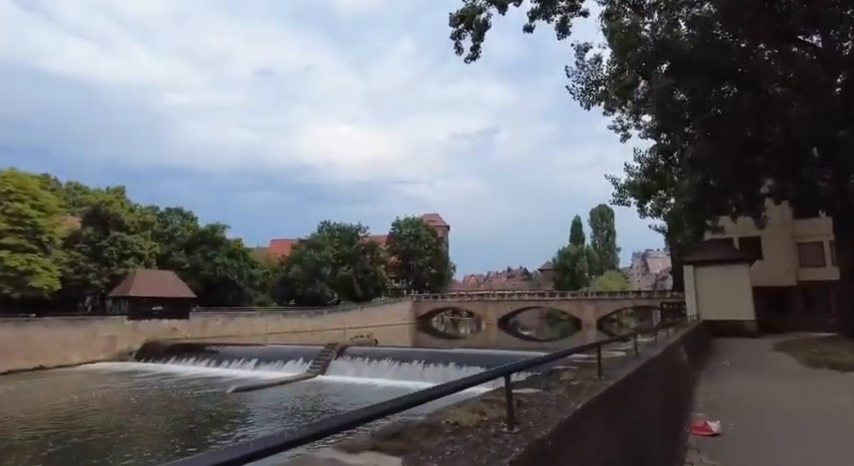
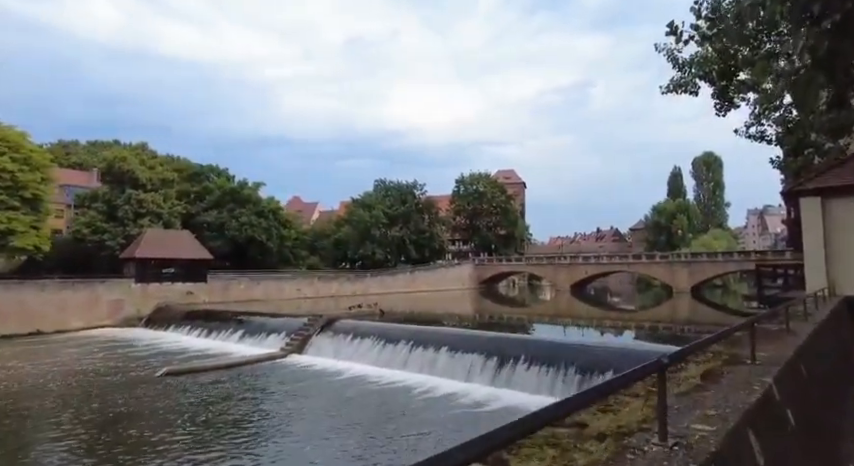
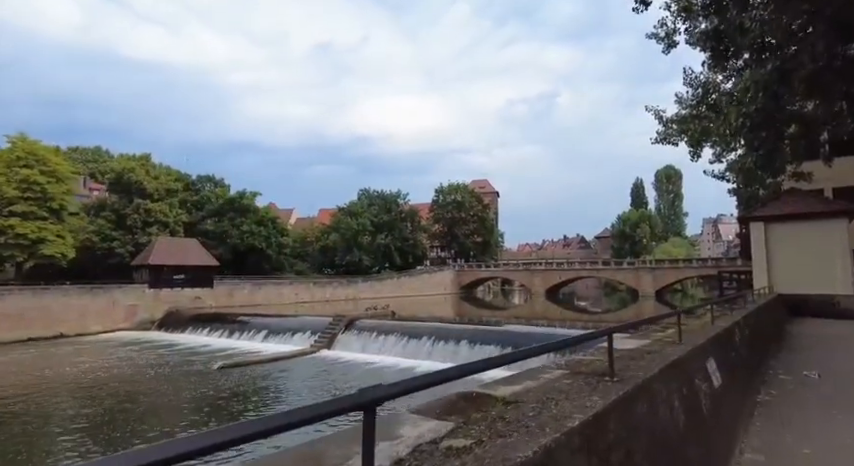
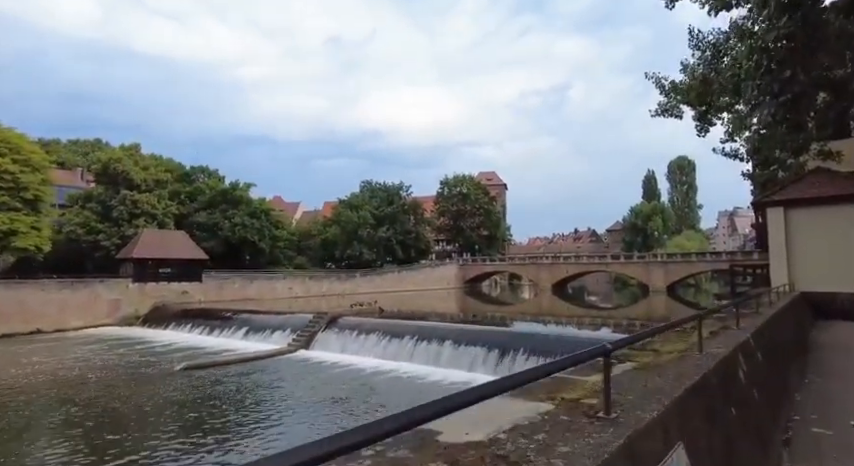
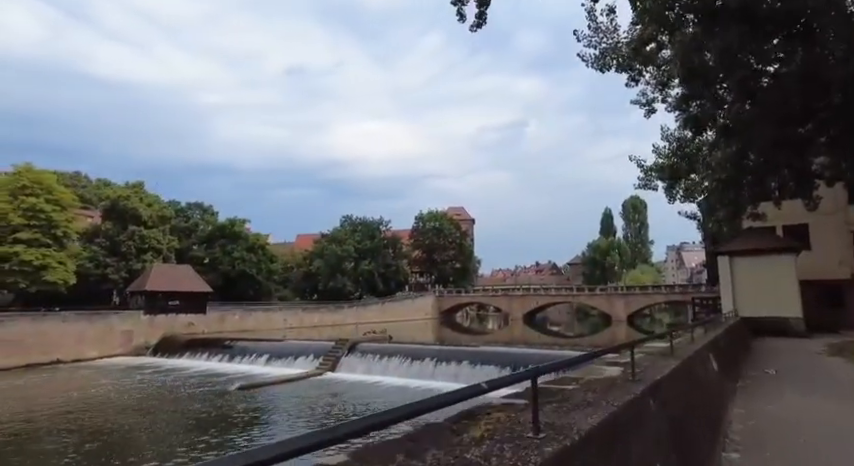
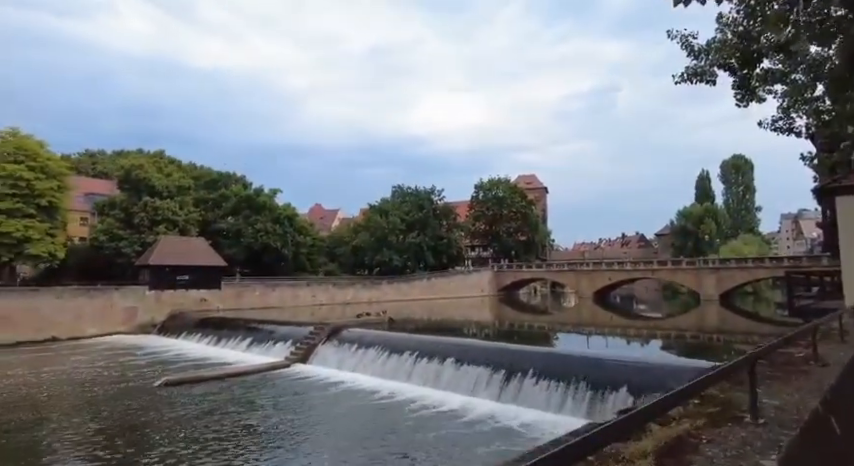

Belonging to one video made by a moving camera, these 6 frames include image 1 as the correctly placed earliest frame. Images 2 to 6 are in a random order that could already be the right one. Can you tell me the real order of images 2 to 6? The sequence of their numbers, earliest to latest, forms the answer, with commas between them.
5, 3, 4, 2, 6
